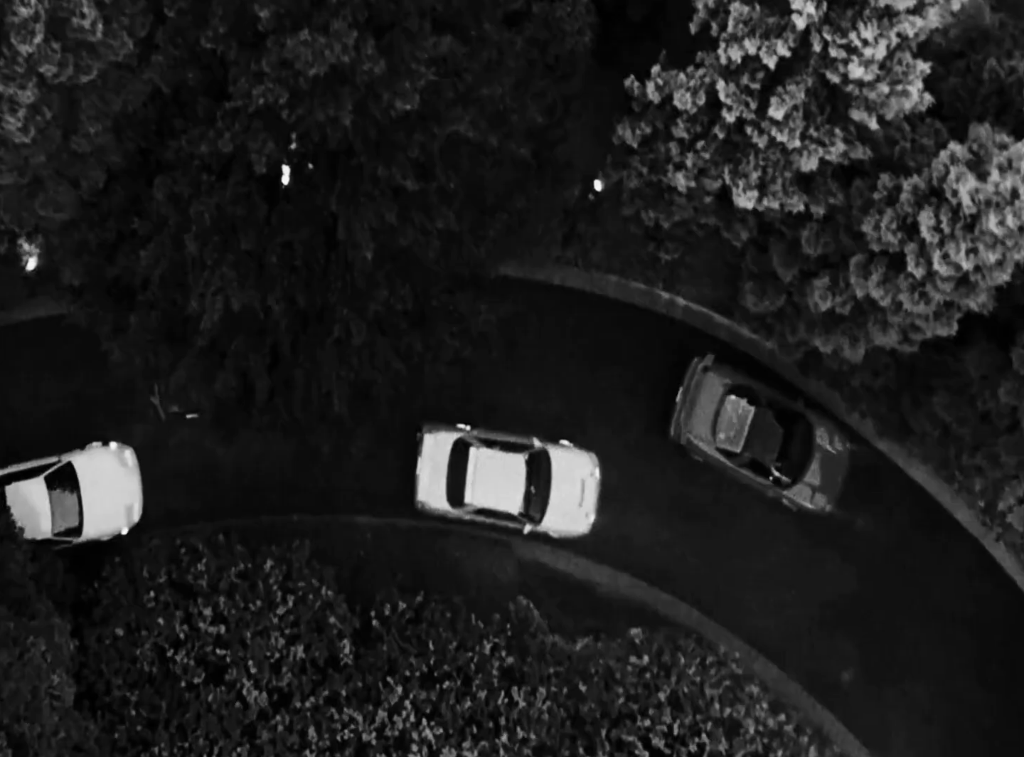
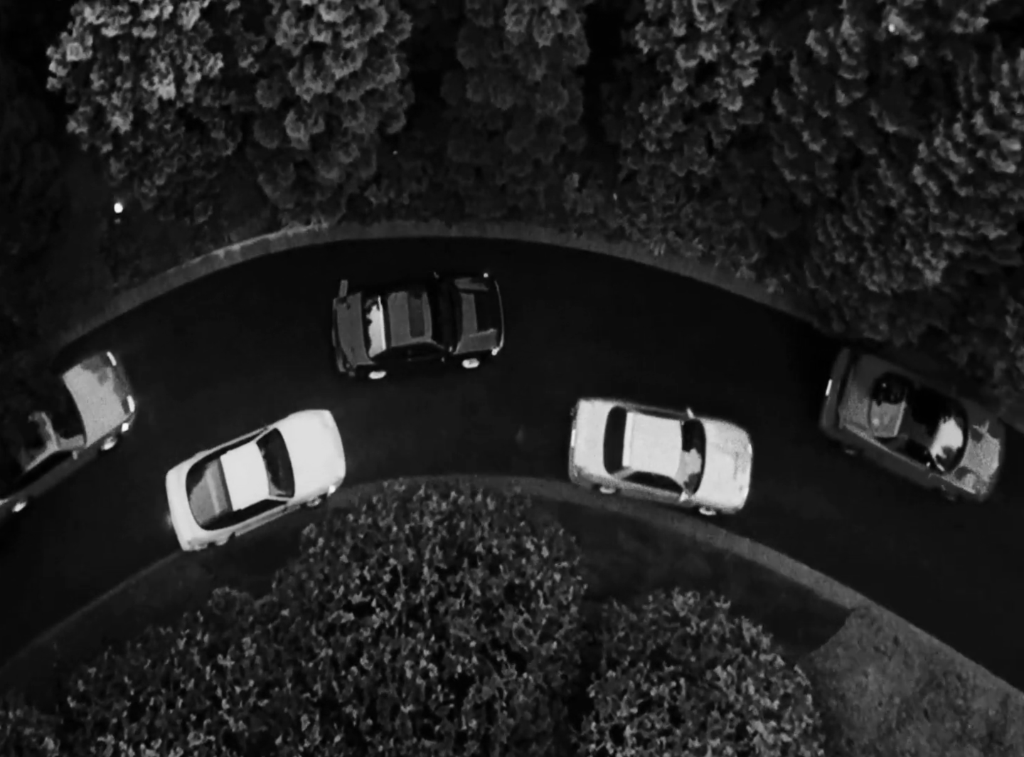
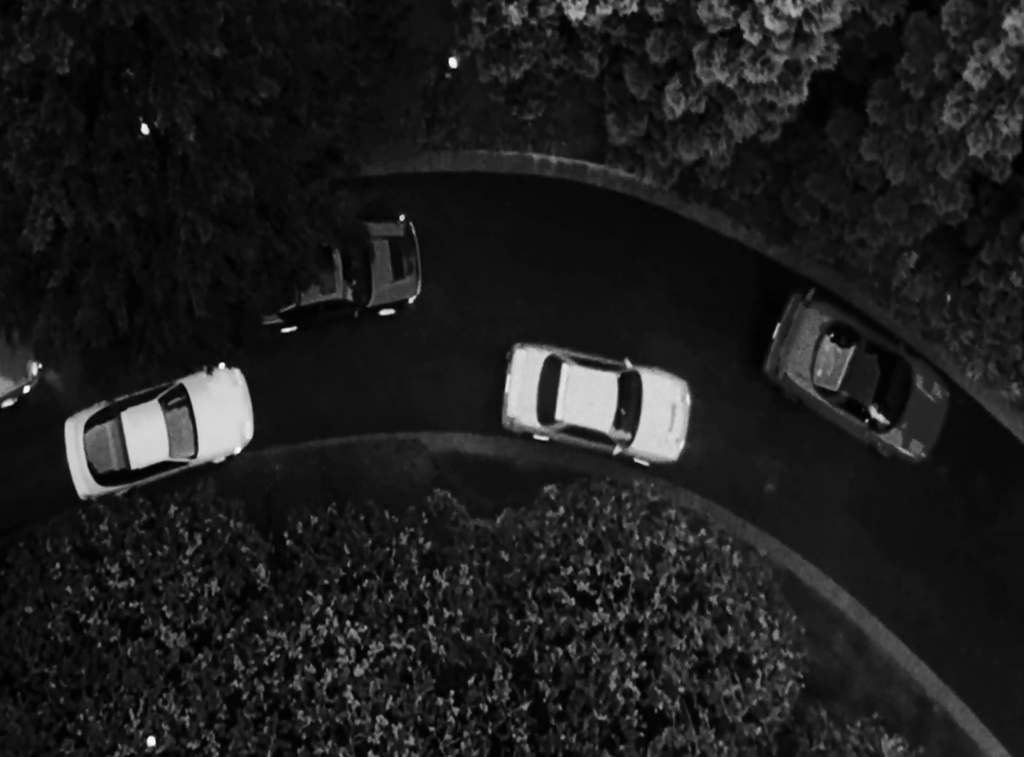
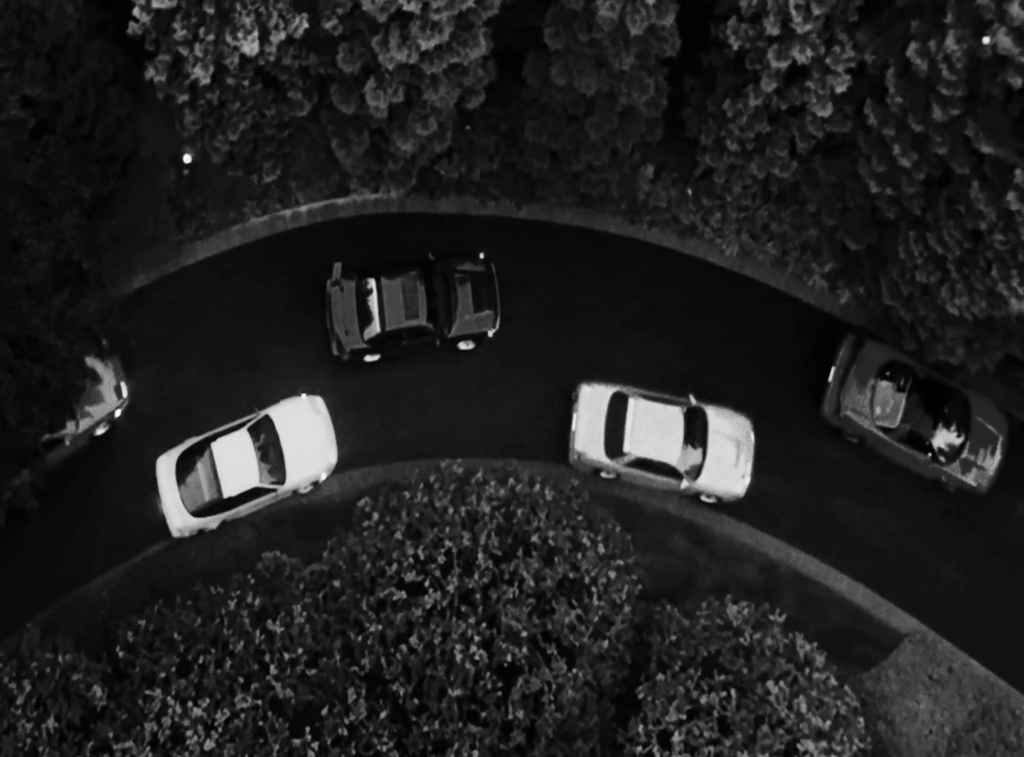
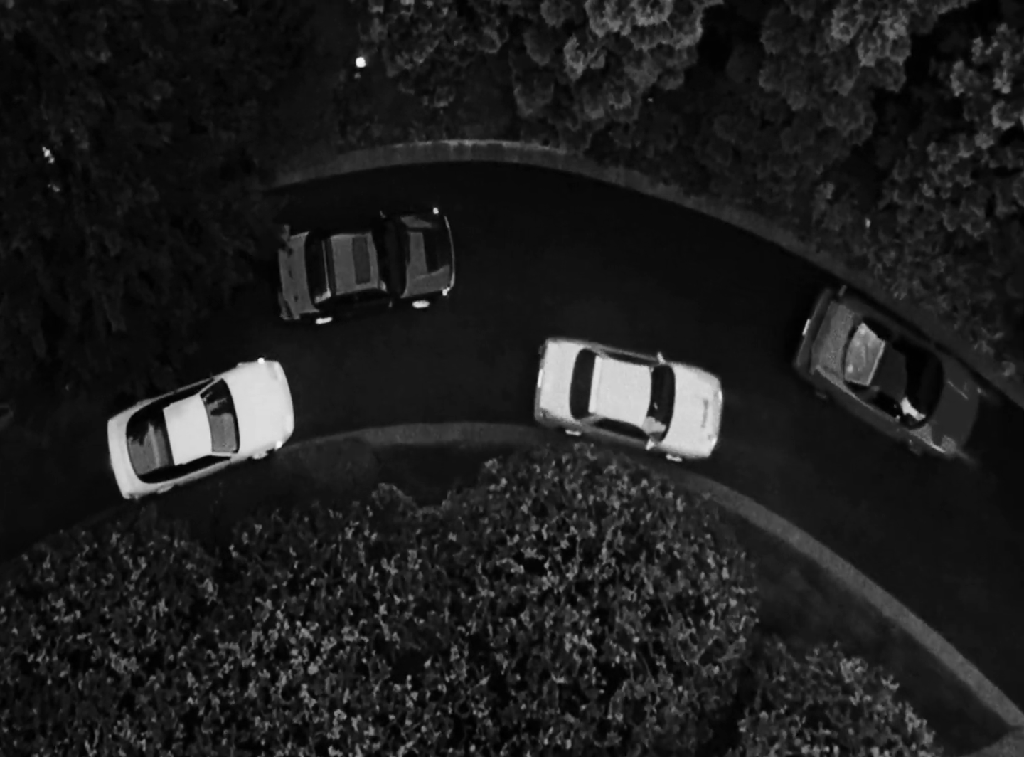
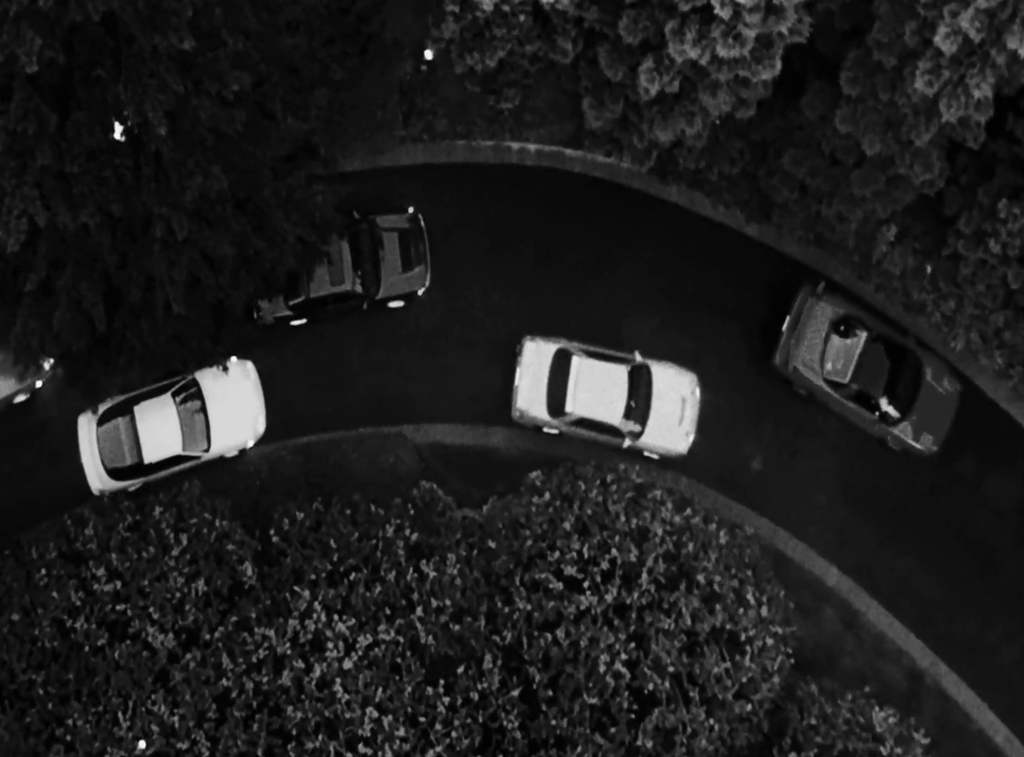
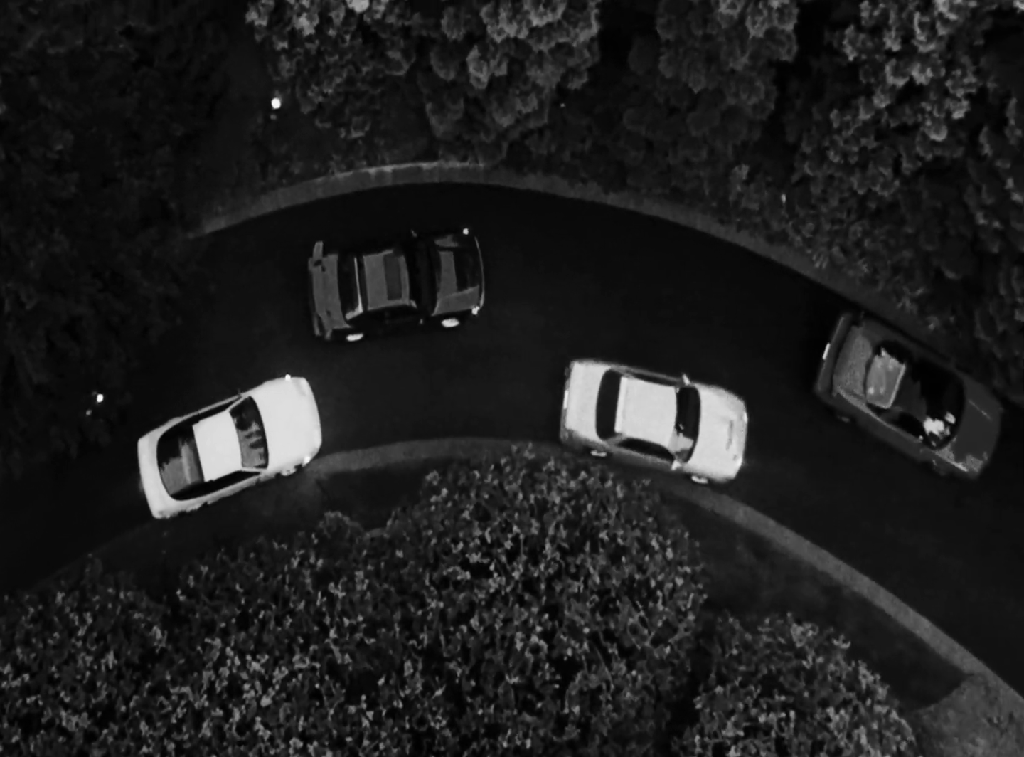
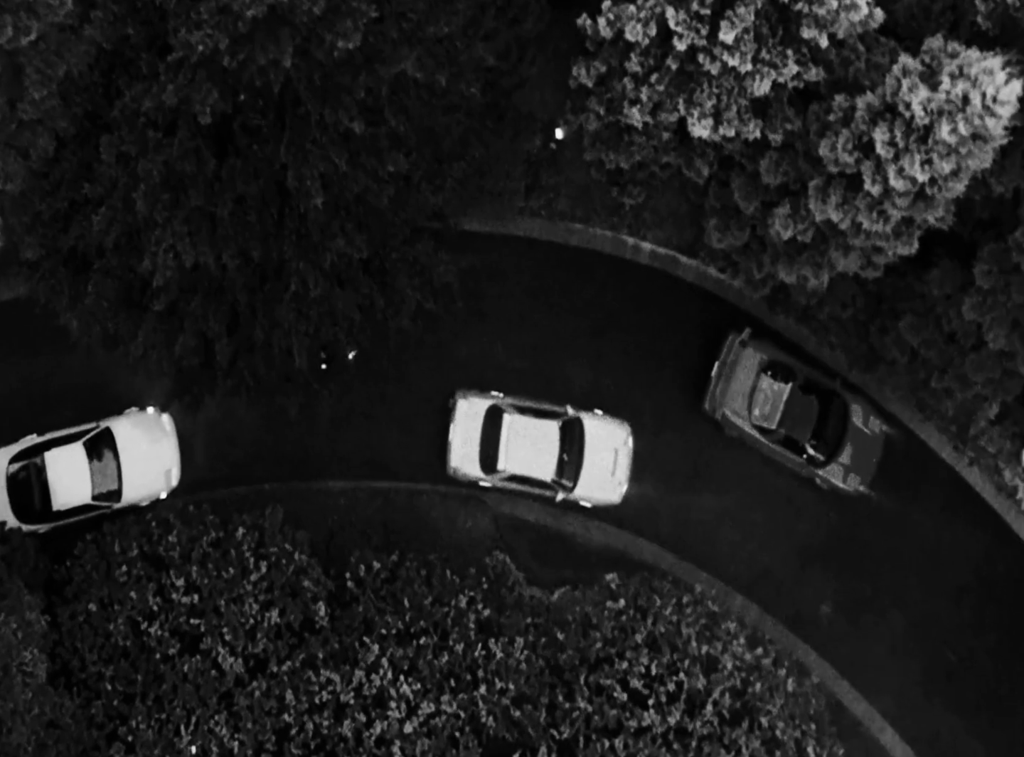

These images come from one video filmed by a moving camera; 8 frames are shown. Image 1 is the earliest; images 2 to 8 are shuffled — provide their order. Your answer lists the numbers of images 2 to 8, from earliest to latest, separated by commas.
8, 3, 6, 5, 7, 4, 2
